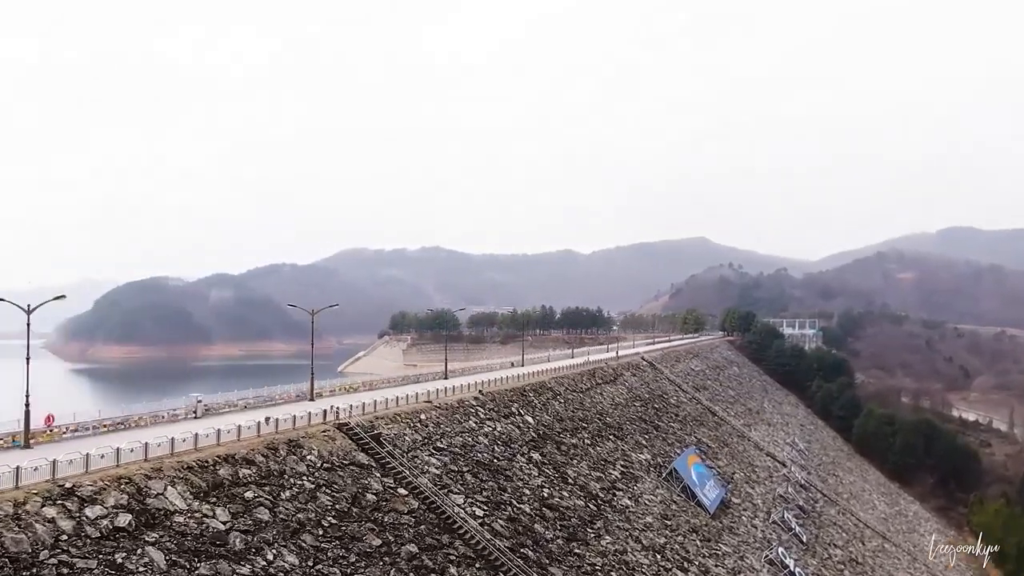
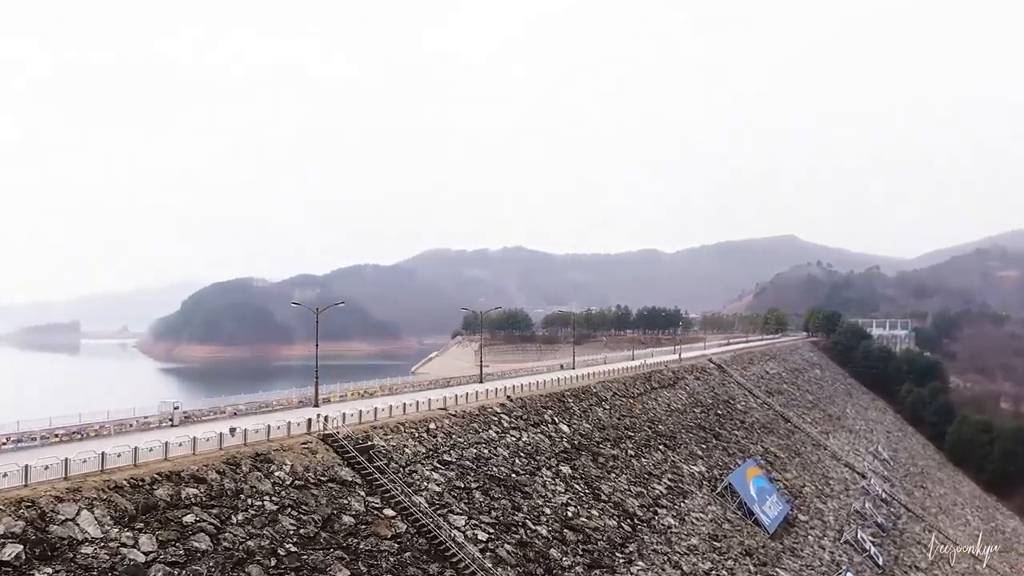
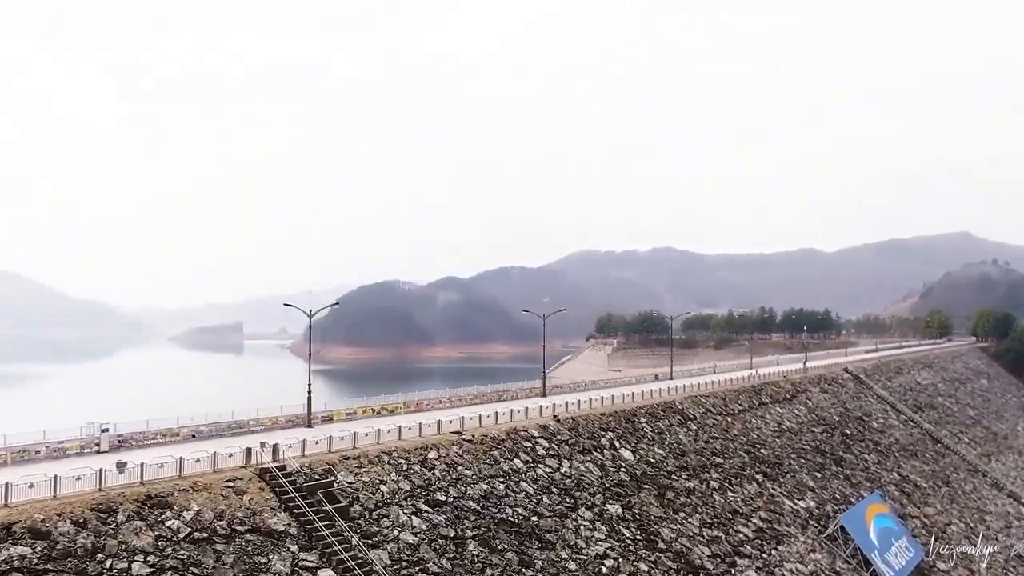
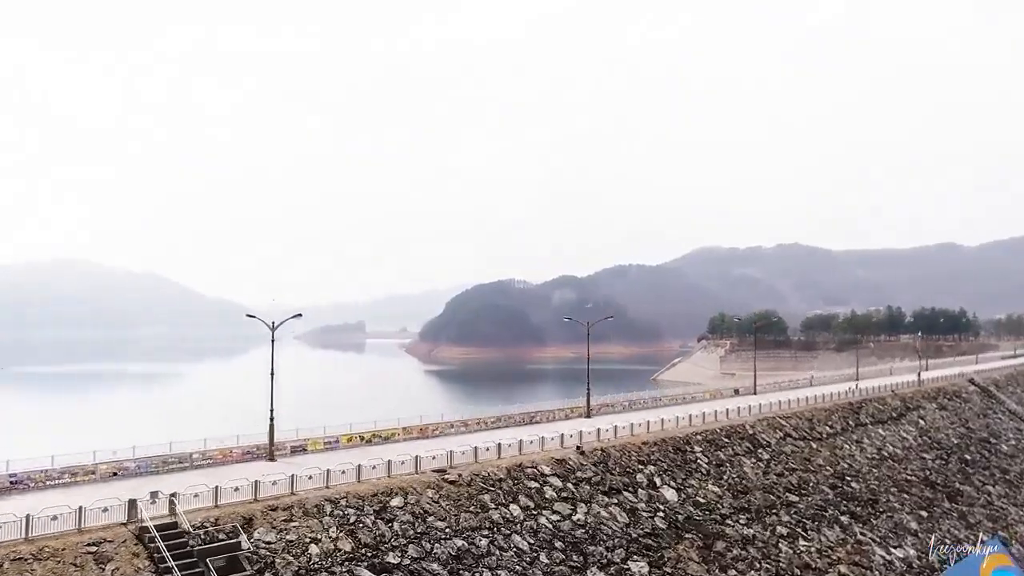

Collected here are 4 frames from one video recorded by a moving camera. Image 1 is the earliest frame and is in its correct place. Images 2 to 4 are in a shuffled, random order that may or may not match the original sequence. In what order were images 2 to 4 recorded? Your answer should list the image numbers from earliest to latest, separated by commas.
2, 3, 4
